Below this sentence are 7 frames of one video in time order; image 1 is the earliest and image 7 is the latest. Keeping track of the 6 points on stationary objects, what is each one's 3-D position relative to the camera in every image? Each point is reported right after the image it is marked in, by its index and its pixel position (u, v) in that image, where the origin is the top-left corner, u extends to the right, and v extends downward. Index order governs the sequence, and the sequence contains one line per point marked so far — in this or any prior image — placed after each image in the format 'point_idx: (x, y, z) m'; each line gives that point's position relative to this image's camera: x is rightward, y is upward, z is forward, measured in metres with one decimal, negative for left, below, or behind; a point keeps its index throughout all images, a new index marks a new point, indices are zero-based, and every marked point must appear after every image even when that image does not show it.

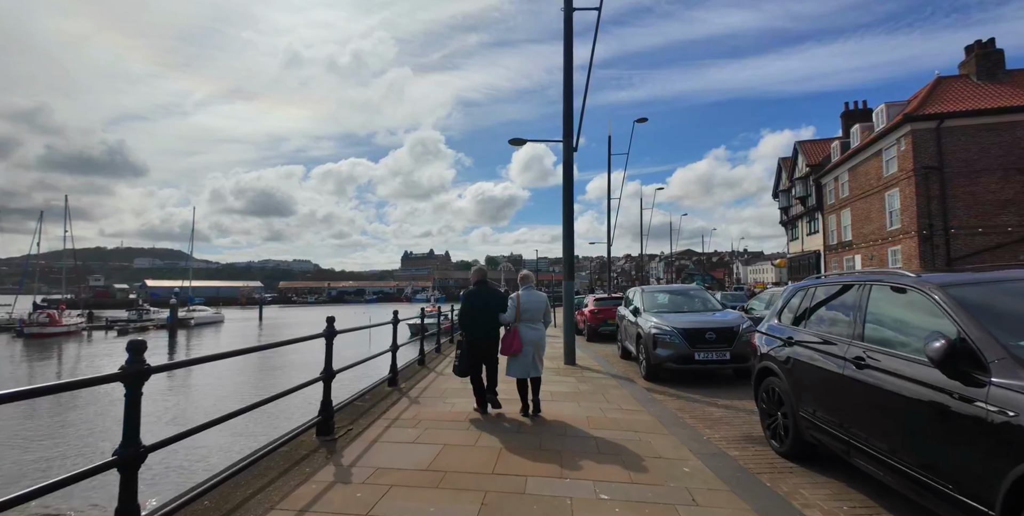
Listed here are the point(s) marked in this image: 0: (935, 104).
0: (+17.3, +6.3, +19.9) m
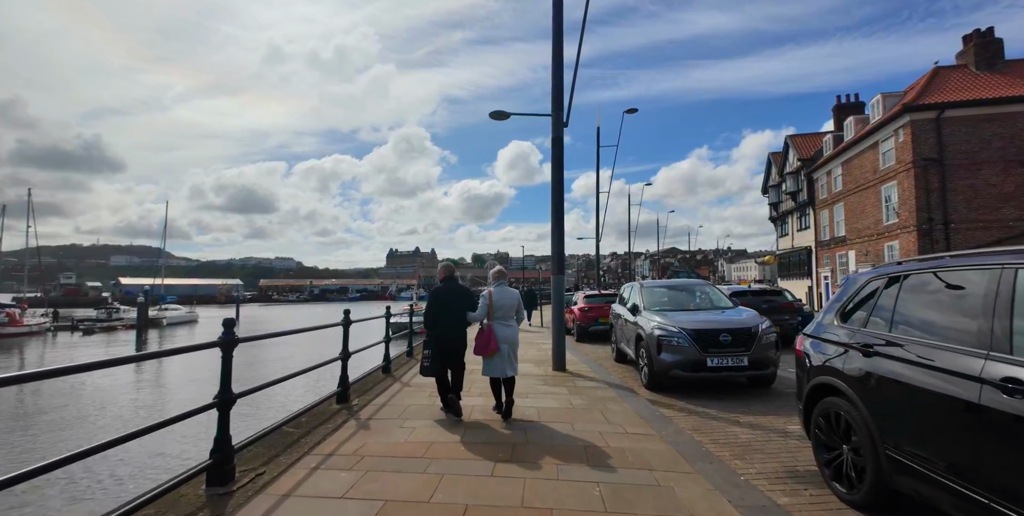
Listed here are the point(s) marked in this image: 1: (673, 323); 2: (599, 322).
0: (+16.7, +6.5, +19.2) m
1: (+2.1, -0.9, +6.4) m
2: (+2.2, -1.6, +12.2) m
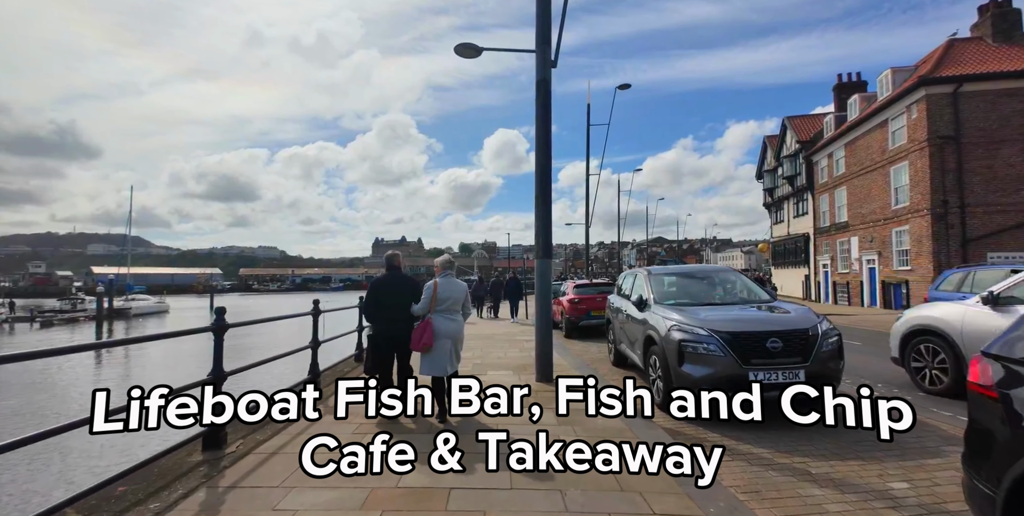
0: (+16.0, +7.0, +17.7) m
1: (+1.8, -0.6, +4.7) m
2: (+1.7, -1.3, +10.5) m
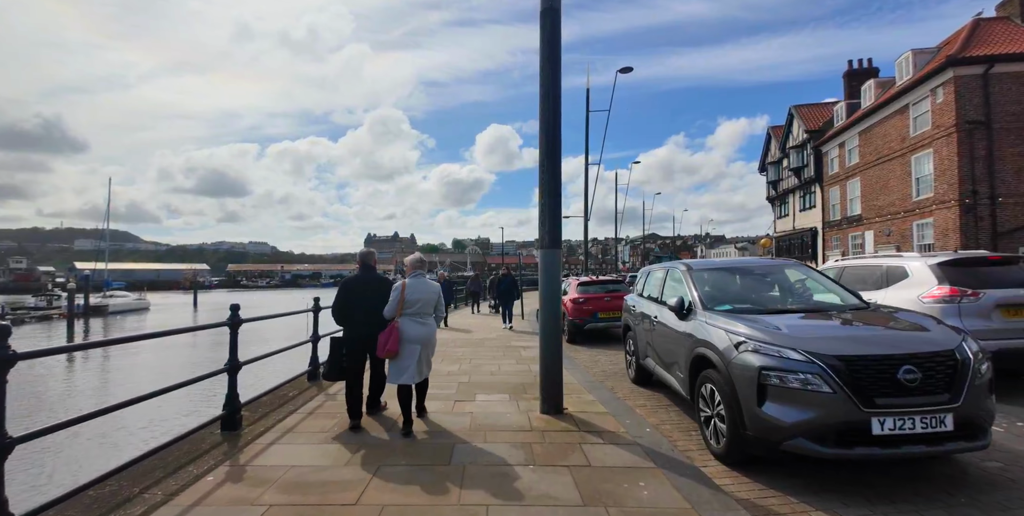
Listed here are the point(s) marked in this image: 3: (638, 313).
0: (+15.8, +7.2, +16.4) m
1: (+1.8, -0.5, +3.2) m
2: (+1.6, -1.1, +9.0) m
3: (+1.4, -0.6, +5.7) m
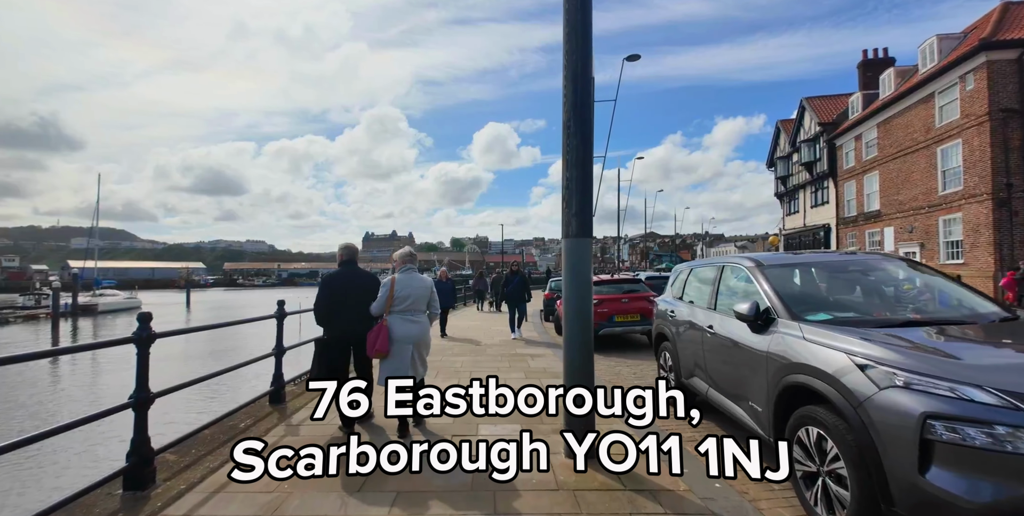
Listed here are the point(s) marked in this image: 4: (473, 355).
0: (+15.9, +7.2, +15.4) m
1: (+1.9, -0.5, +2.1) m
2: (+1.7, -1.1, +7.9) m
3: (+1.5, -0.6, +4.6) m
4: (-0.6, -1.6, +7.8) m
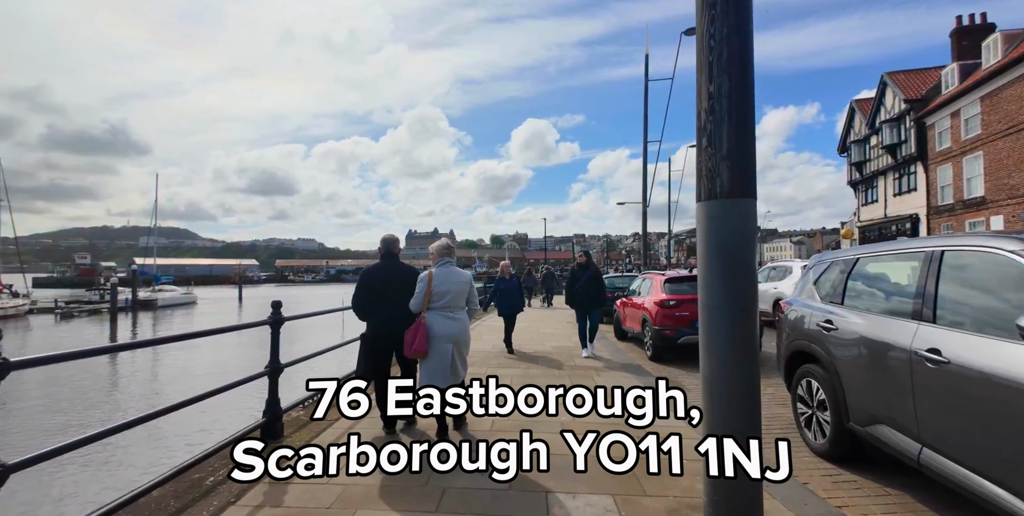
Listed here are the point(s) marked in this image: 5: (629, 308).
0: (+17.2, +7.4, +12.6) m
1: (+2.2, -0.4, +0.6) m
2: (+2.5, -0.9, +6.4) m
3: (+2.1, -0.5, +3.1) m
4: (+0.1, -1.4, +6.5) m
5: (+2.0, -0.8, +8.1) m
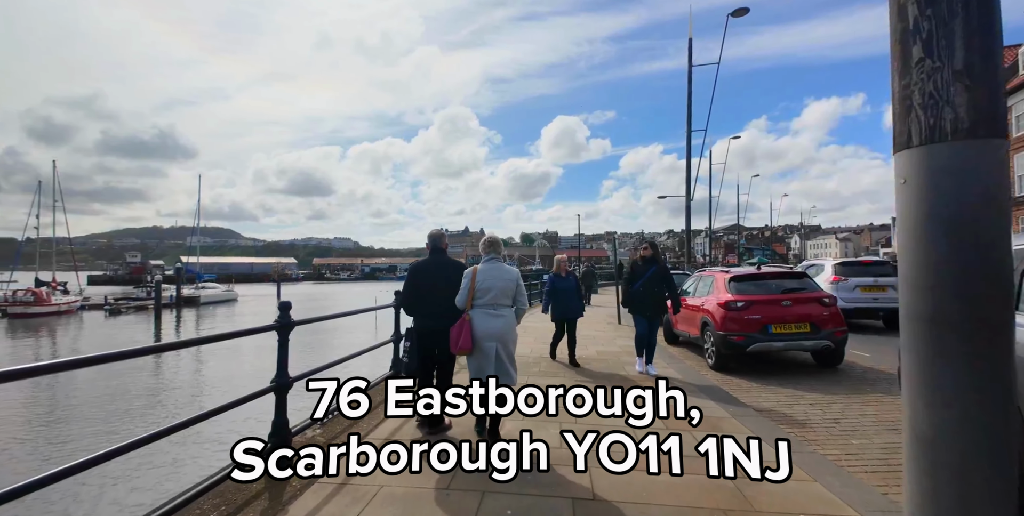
0: (+18.1, +7.5, +10.8) m
1: (+2.3, -0.4, -0.2) m
2: (+3.0, -0.9, +5.6) m
3: (+2.4, -0.4, +2.3) m
4: (+0.6, -1.4, +5.8) m
5: (+2.6, -0.8, +7.3) m
